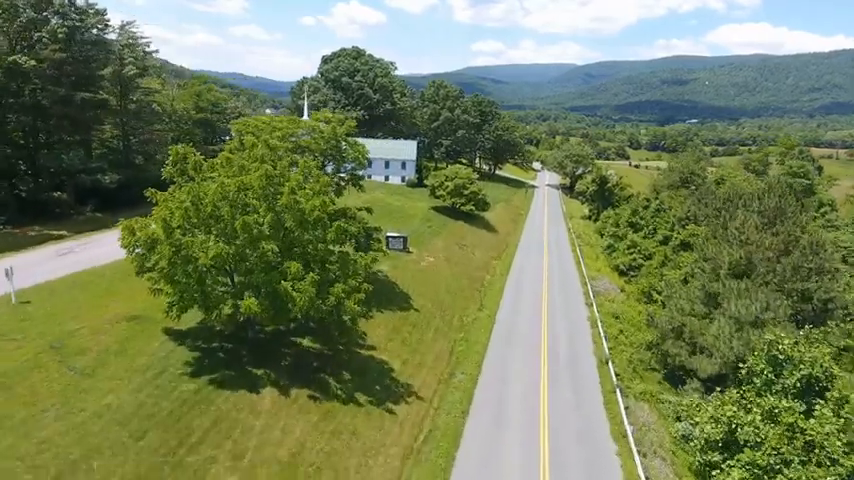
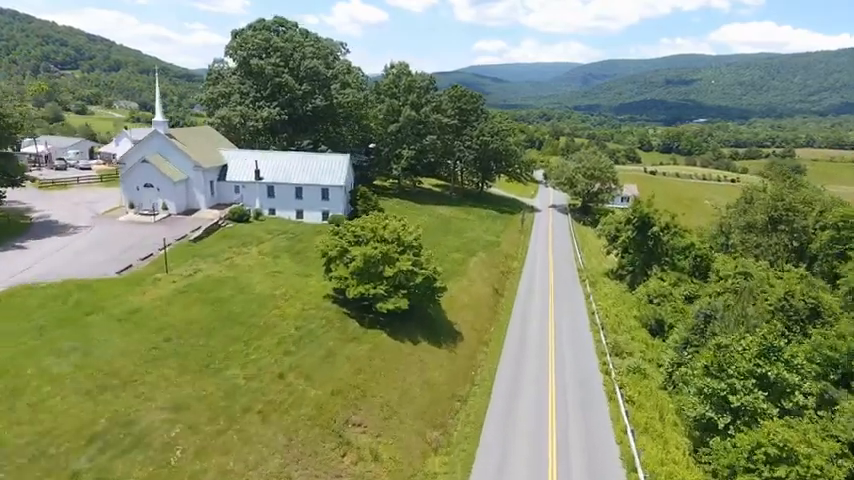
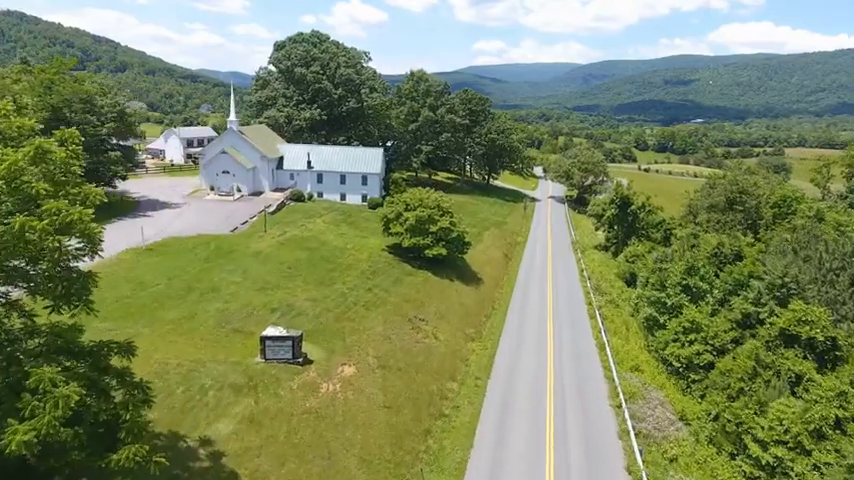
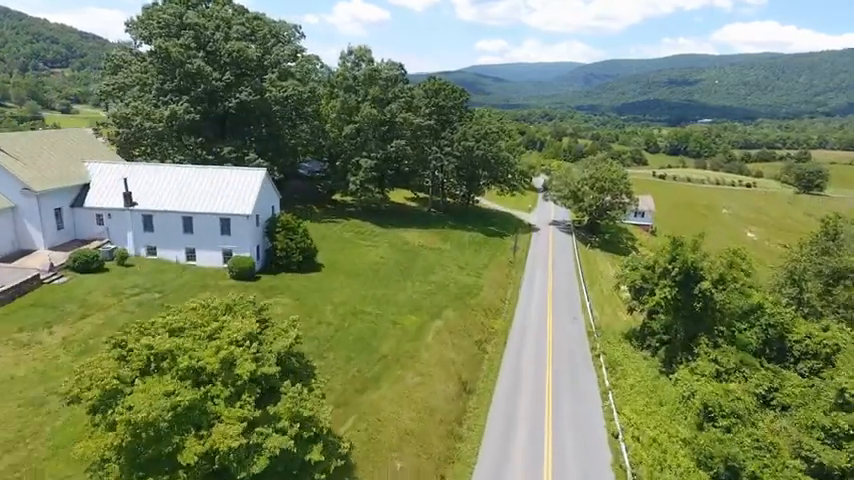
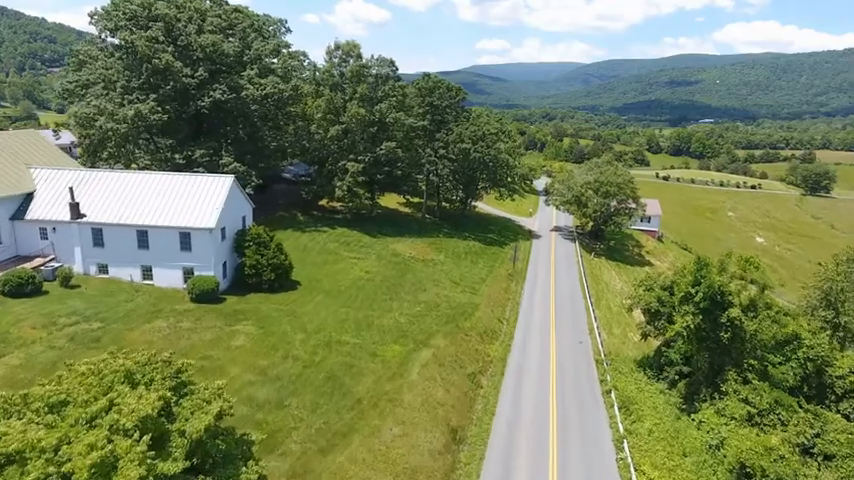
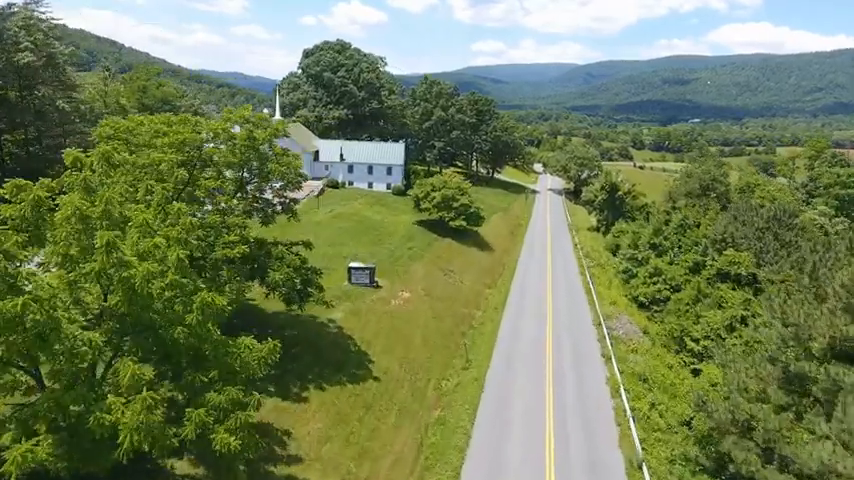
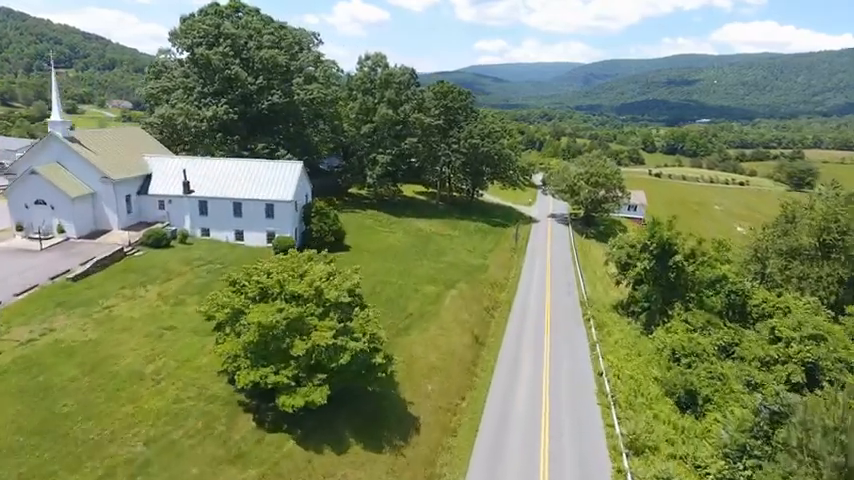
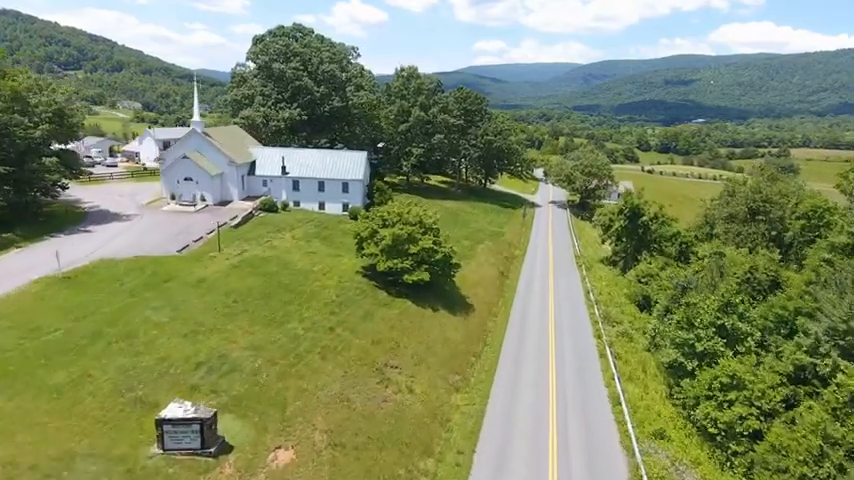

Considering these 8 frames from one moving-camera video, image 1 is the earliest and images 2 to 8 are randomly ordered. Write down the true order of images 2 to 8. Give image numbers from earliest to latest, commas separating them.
6, 3, 8, 2, 7, 4, 5
